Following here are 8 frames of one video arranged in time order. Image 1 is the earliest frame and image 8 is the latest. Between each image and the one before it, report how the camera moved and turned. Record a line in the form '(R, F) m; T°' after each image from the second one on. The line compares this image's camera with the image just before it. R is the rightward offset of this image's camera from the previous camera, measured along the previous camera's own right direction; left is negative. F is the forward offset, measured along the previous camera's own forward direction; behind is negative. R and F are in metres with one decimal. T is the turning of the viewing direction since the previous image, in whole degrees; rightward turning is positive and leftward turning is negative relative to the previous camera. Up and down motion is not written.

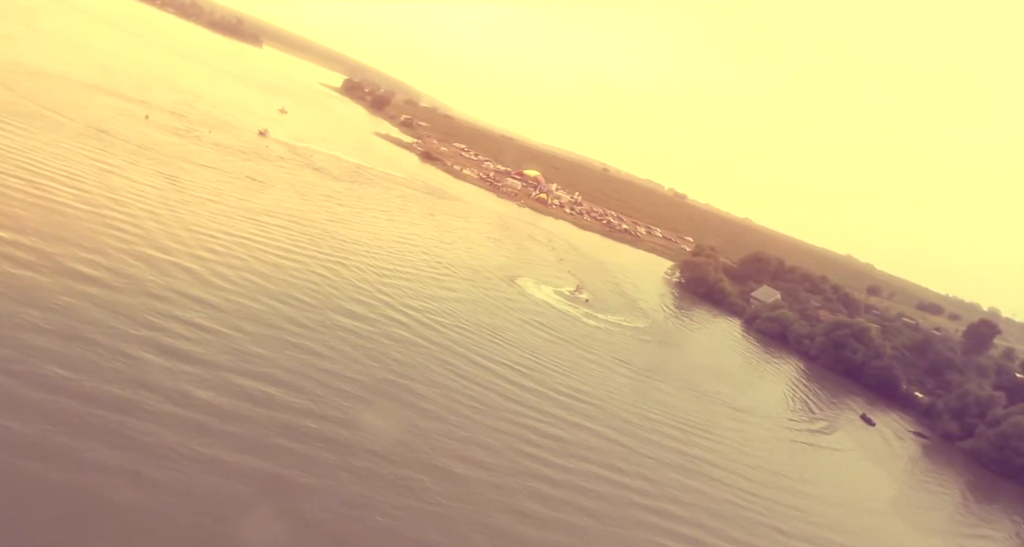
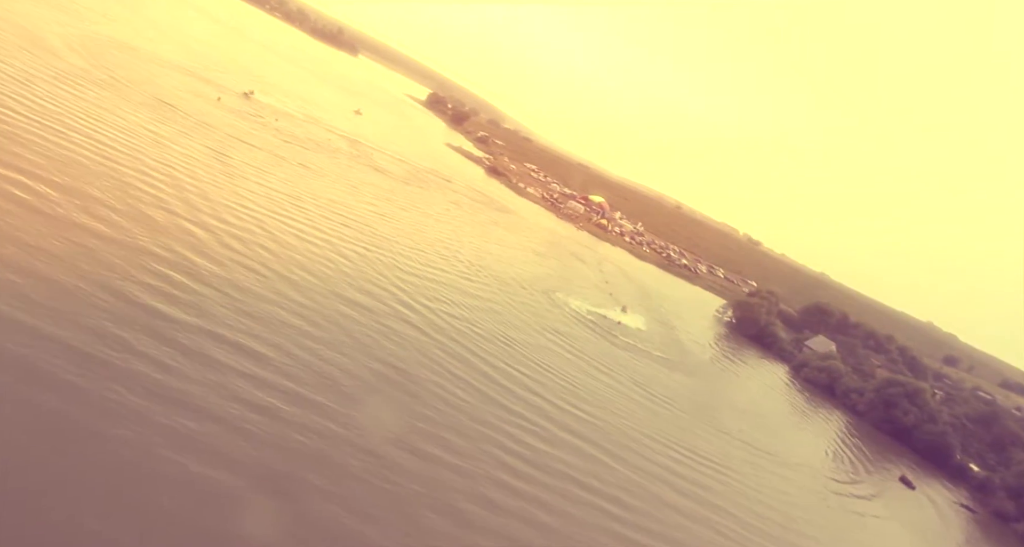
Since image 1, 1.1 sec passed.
(+0.4, +0.3) m; -5°
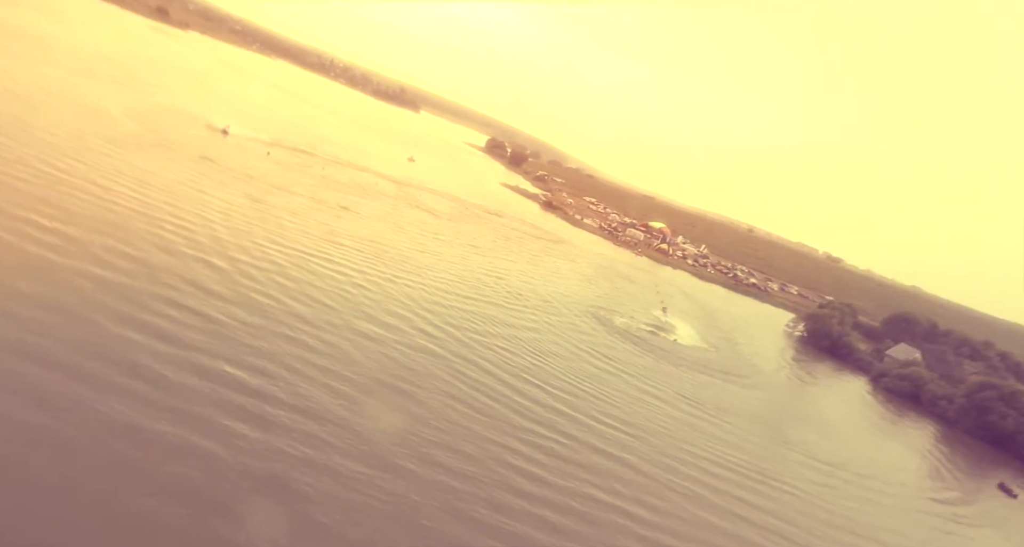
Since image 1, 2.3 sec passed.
(+0.4, +0.3) m; -6°
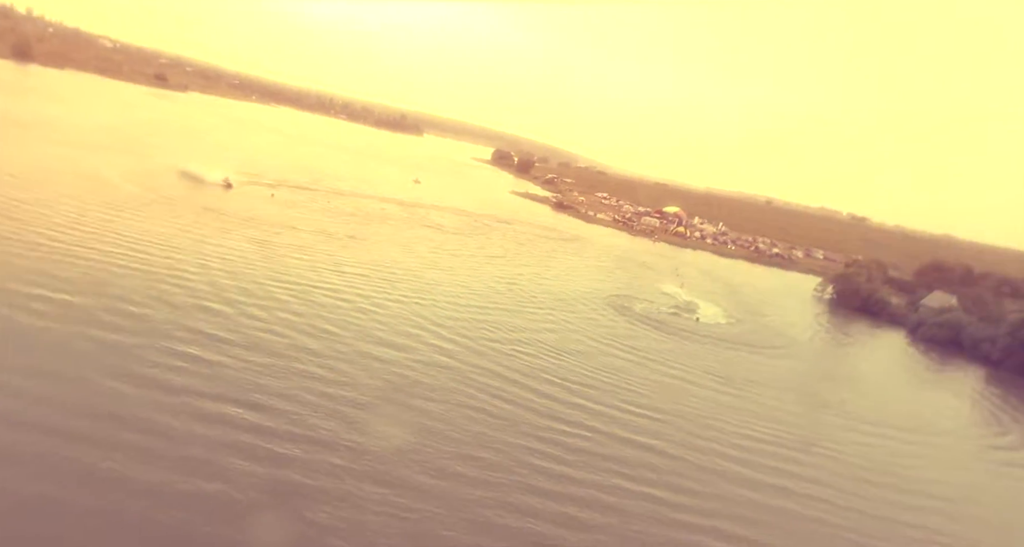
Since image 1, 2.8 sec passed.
(+0.2, +0.1) m; -2°
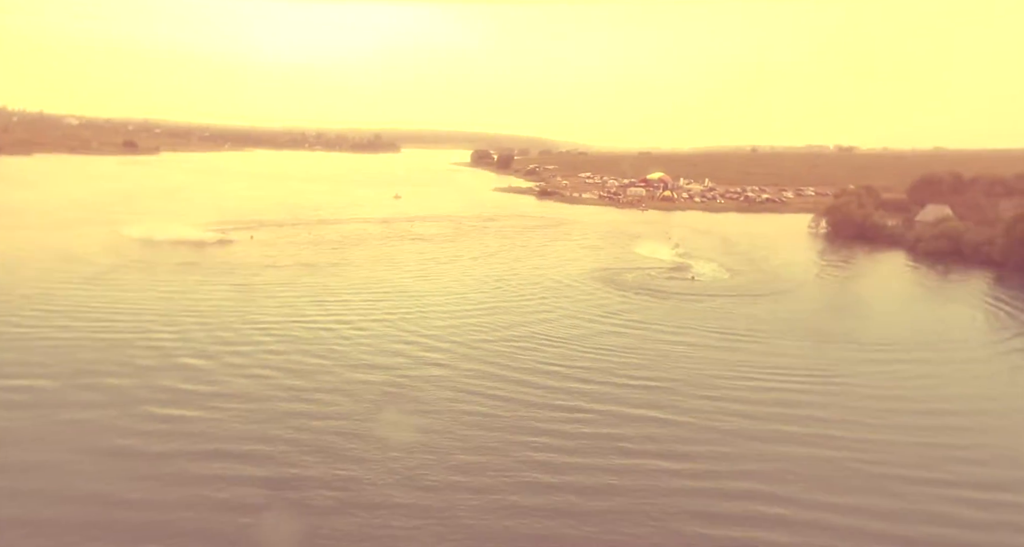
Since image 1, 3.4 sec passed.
(+0.2, +0.1) m; 0°
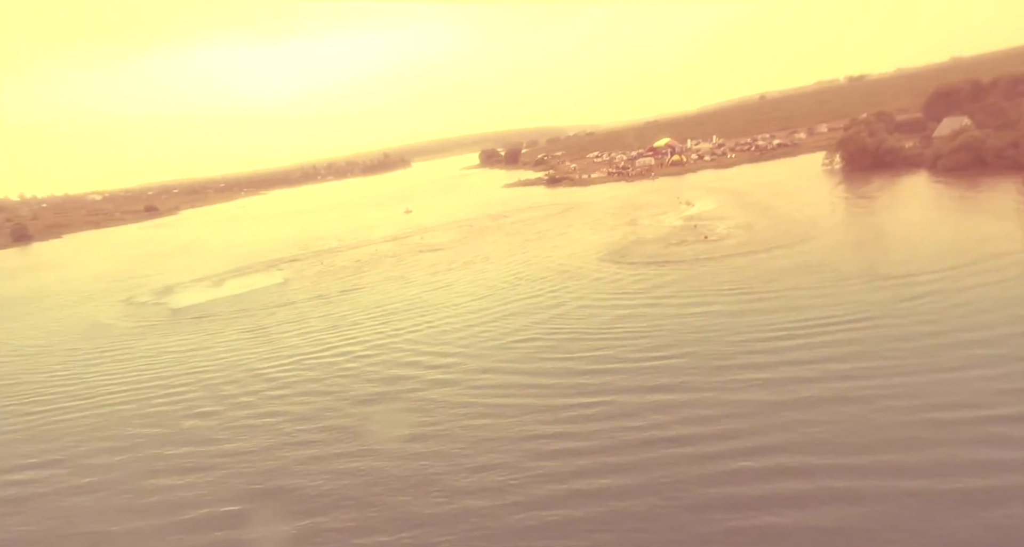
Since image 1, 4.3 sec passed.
(+0.3, +0.2) m; -3°
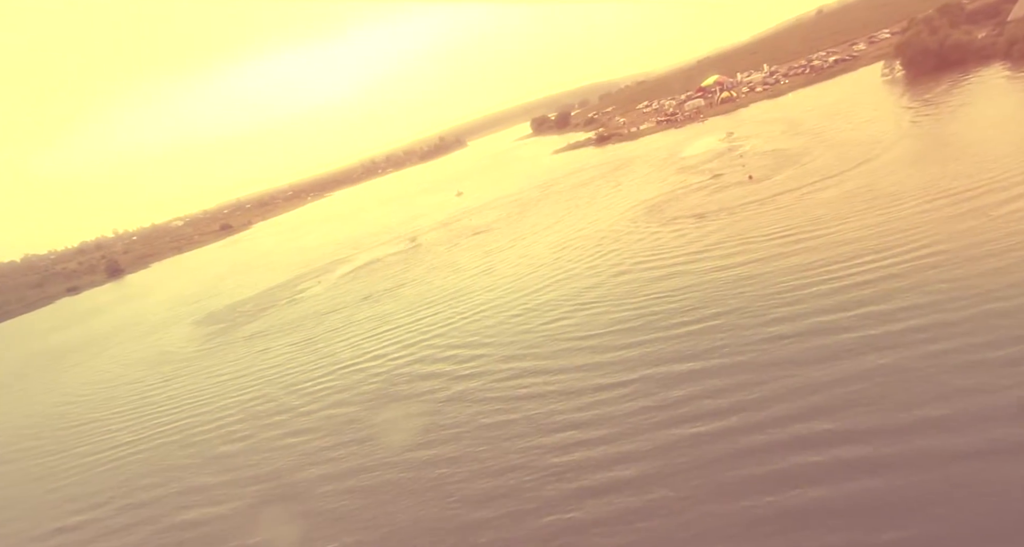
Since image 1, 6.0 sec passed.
(+0.4, +0.4) m; -6°
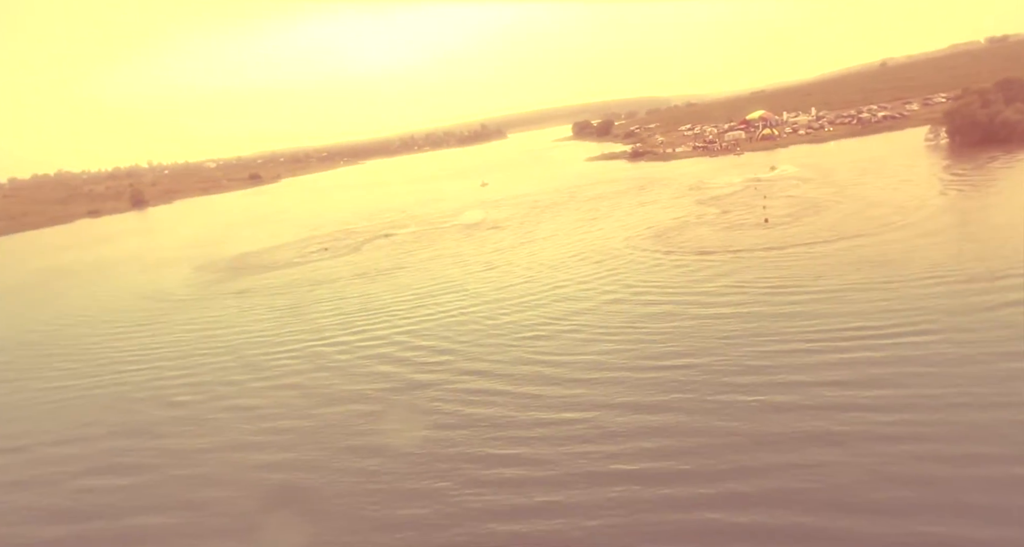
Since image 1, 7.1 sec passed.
(+0.2, +0.2) m; -1°
